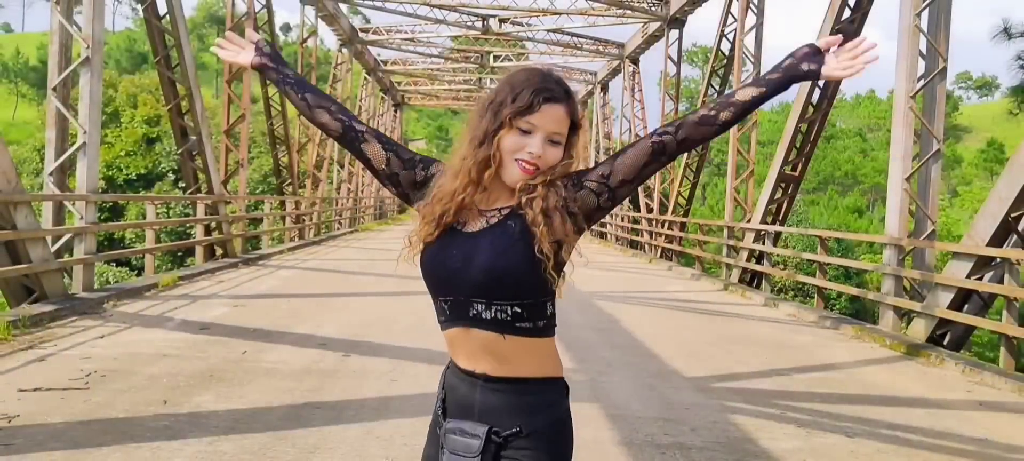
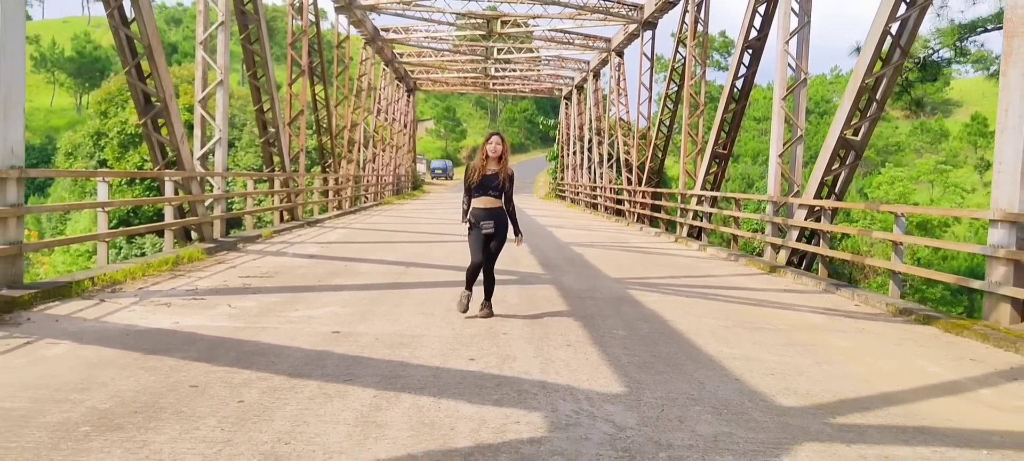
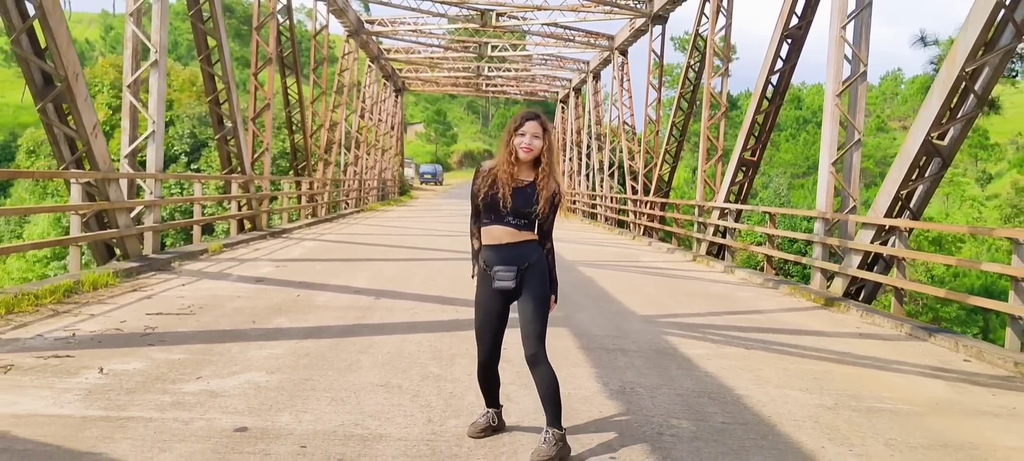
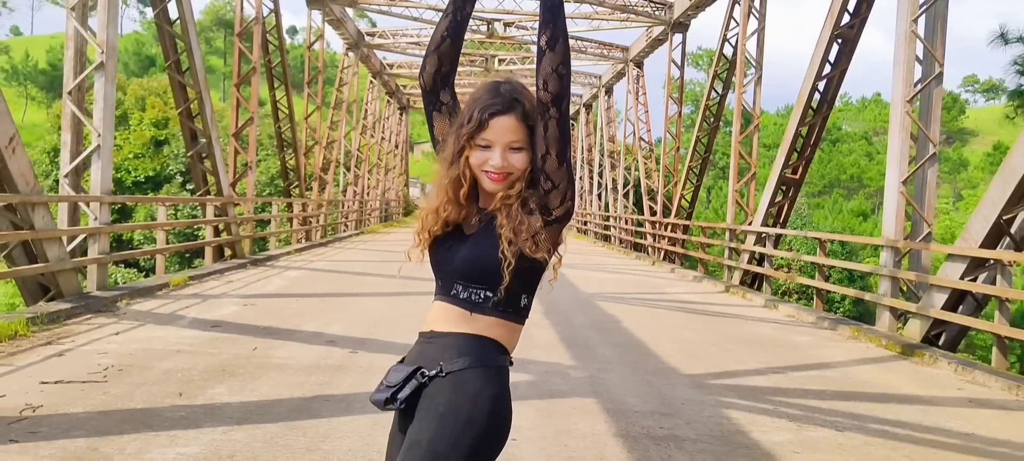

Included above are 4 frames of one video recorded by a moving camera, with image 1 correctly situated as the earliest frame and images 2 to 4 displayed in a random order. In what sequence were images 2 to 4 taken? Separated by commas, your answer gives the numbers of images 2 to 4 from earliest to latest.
4, 3, 2
